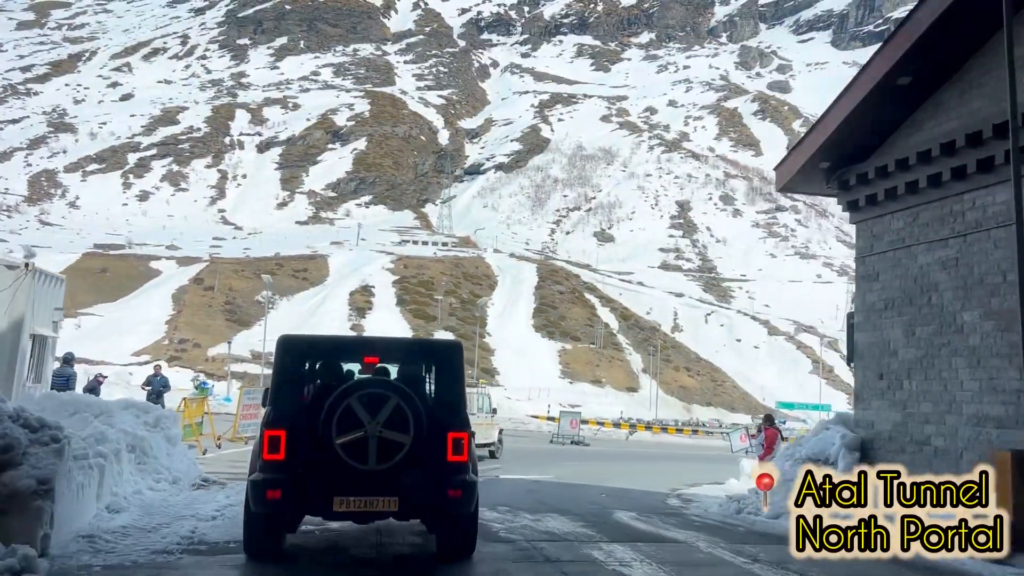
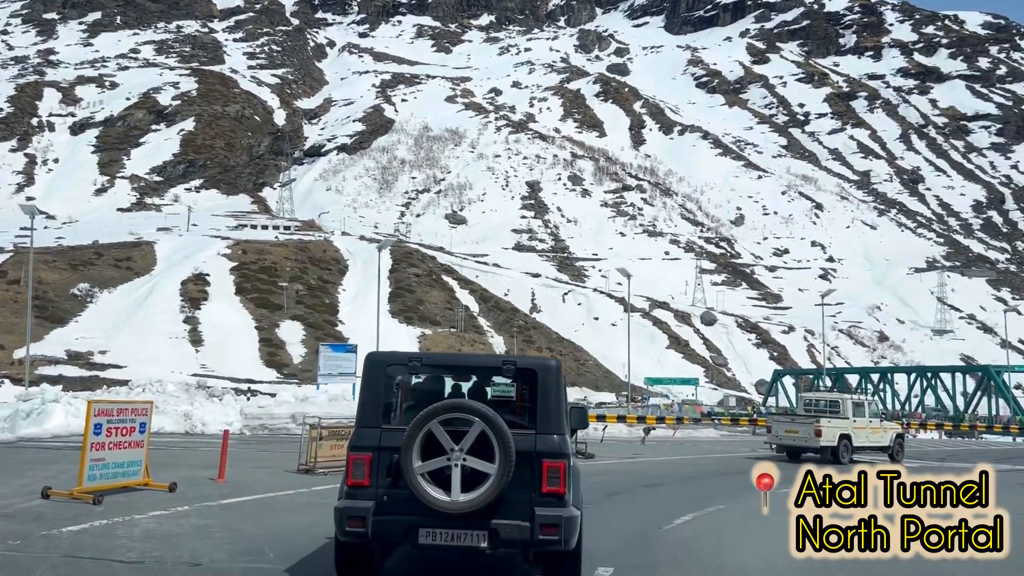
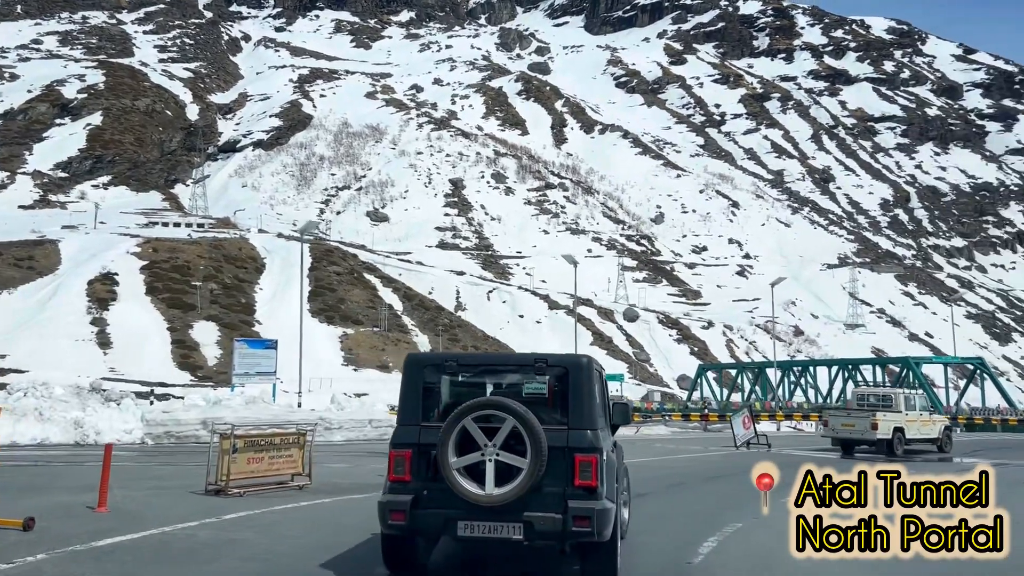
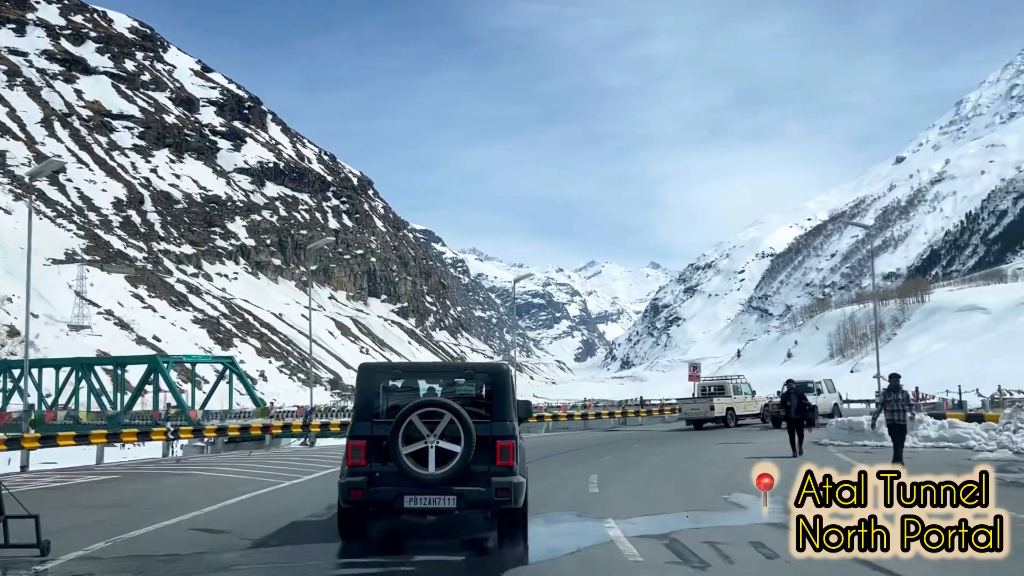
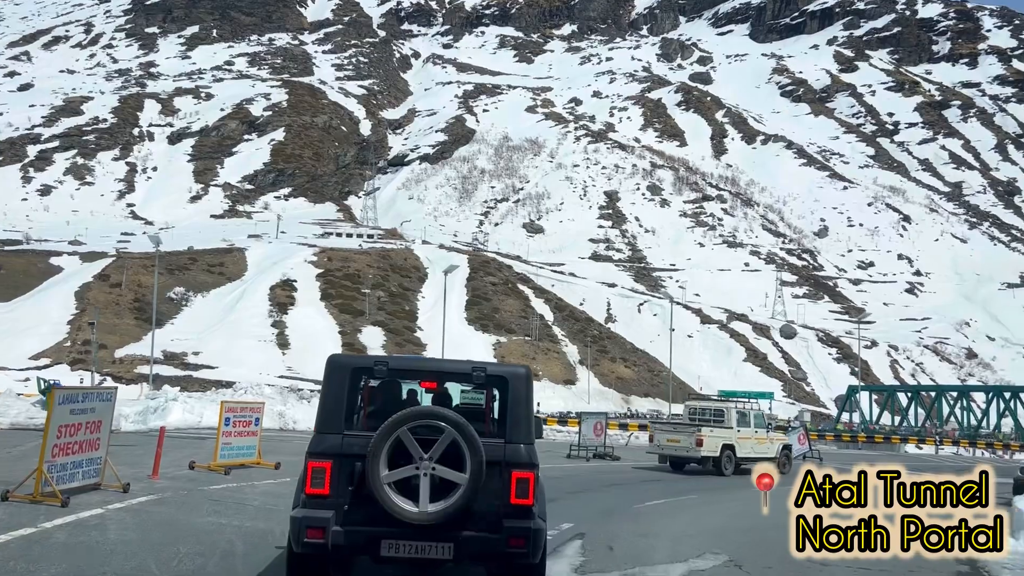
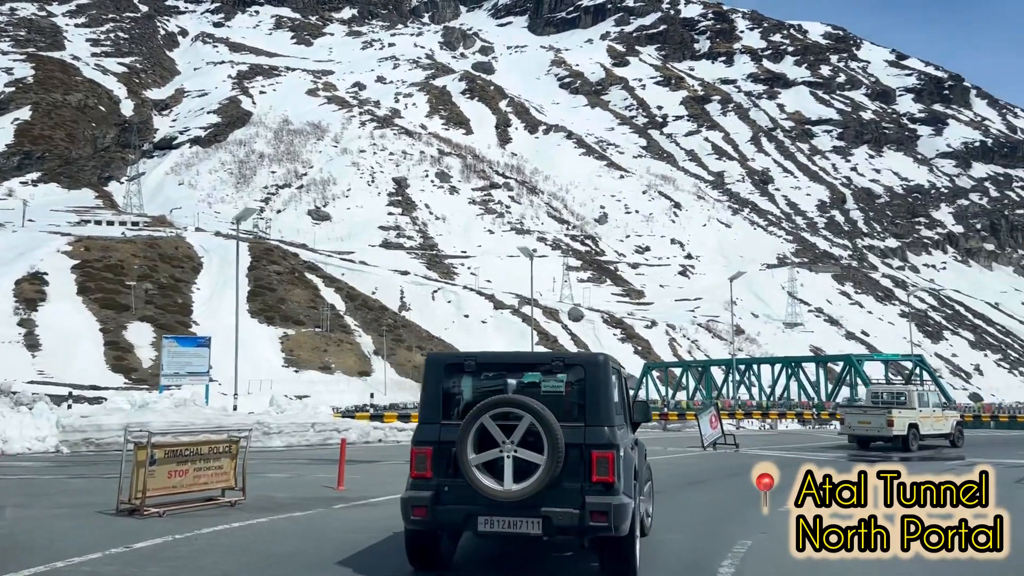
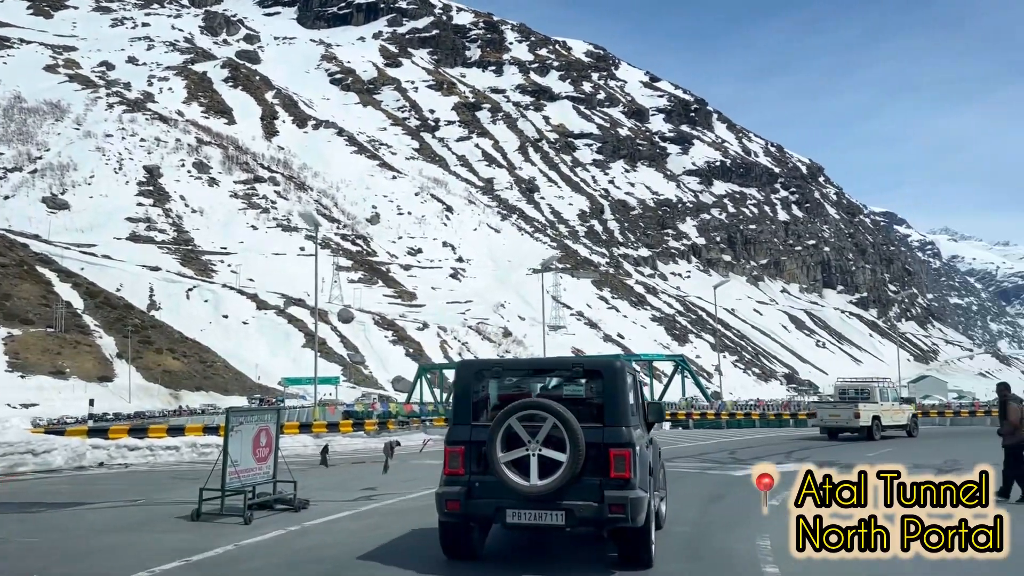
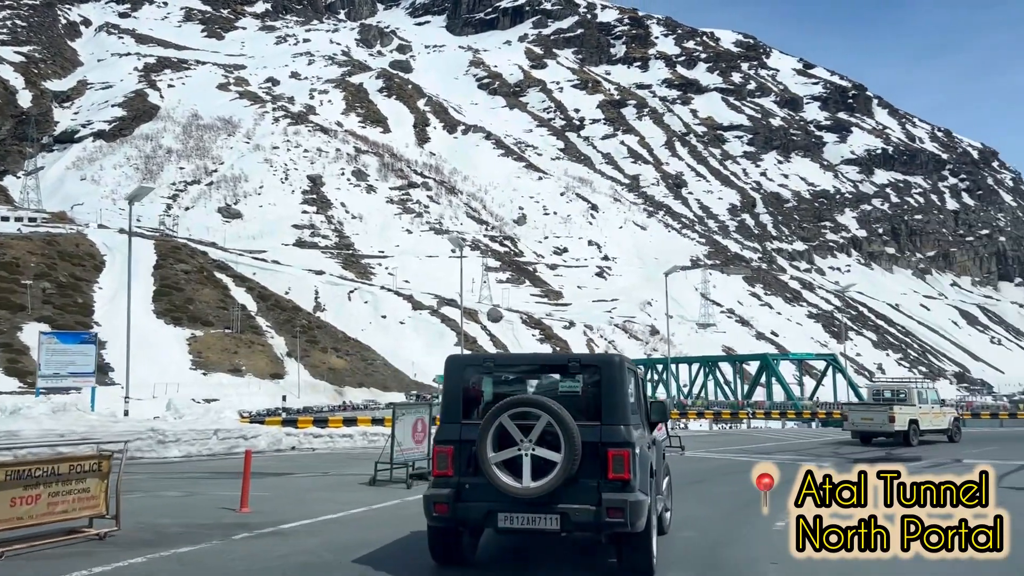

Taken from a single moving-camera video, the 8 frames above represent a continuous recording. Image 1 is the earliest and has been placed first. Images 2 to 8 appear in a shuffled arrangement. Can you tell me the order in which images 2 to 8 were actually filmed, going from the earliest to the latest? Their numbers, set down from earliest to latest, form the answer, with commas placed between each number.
5, 2, 3, 6, 8, 7, 4
